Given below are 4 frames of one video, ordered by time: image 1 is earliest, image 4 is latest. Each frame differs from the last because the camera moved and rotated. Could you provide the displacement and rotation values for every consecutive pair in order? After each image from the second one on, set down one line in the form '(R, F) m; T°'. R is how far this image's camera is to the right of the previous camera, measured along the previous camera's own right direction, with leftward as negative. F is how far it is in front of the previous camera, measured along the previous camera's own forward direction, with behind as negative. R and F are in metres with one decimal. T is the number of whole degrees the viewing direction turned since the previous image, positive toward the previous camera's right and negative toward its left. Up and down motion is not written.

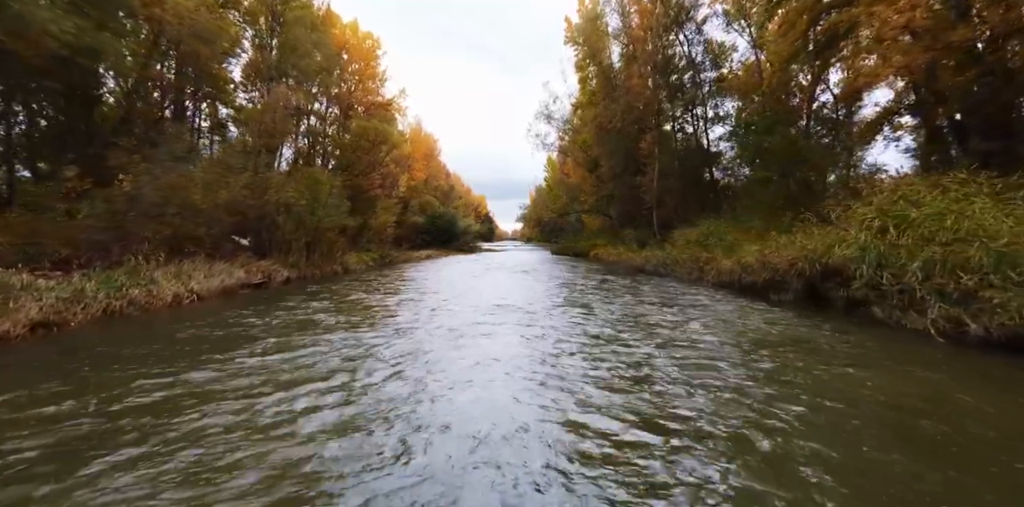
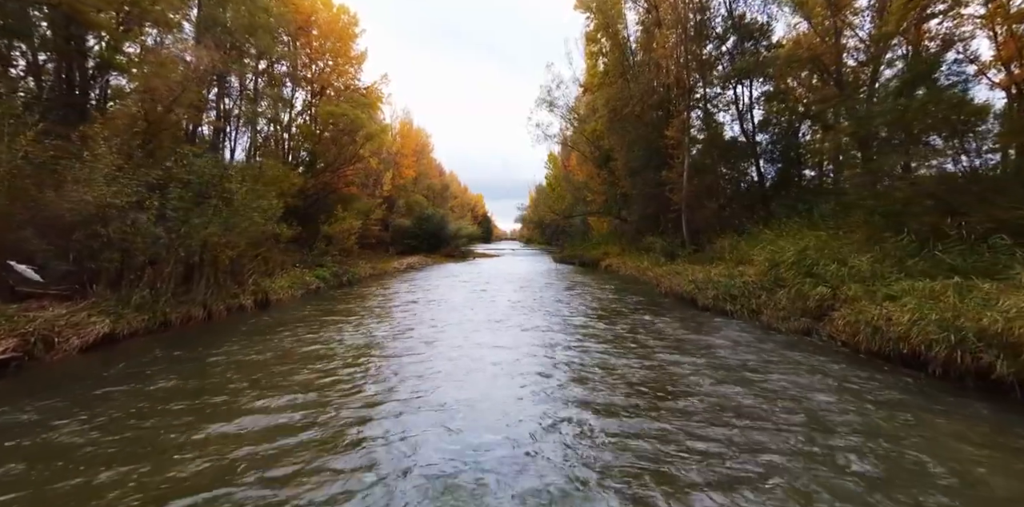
(+0.2, +6.0) m; 0°
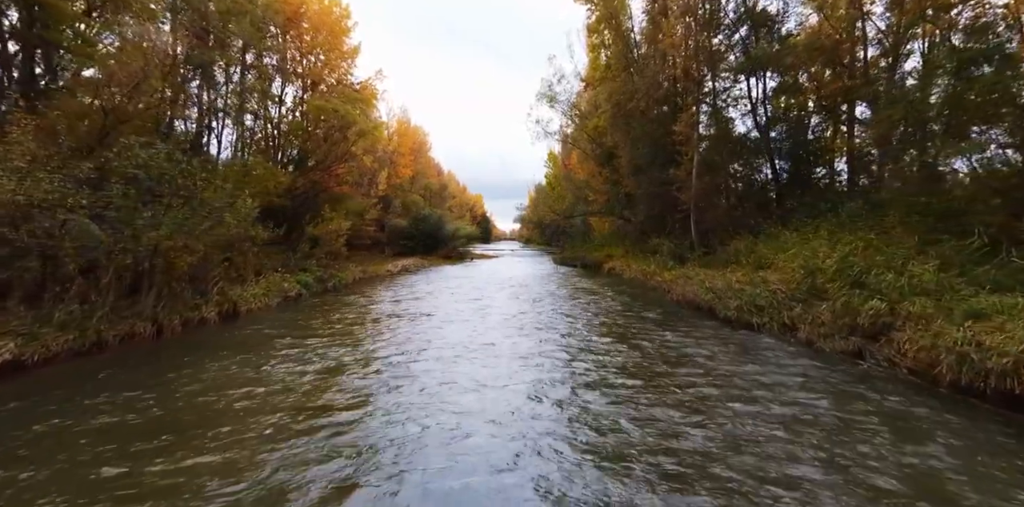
(0.0, +1.5) m; 0°
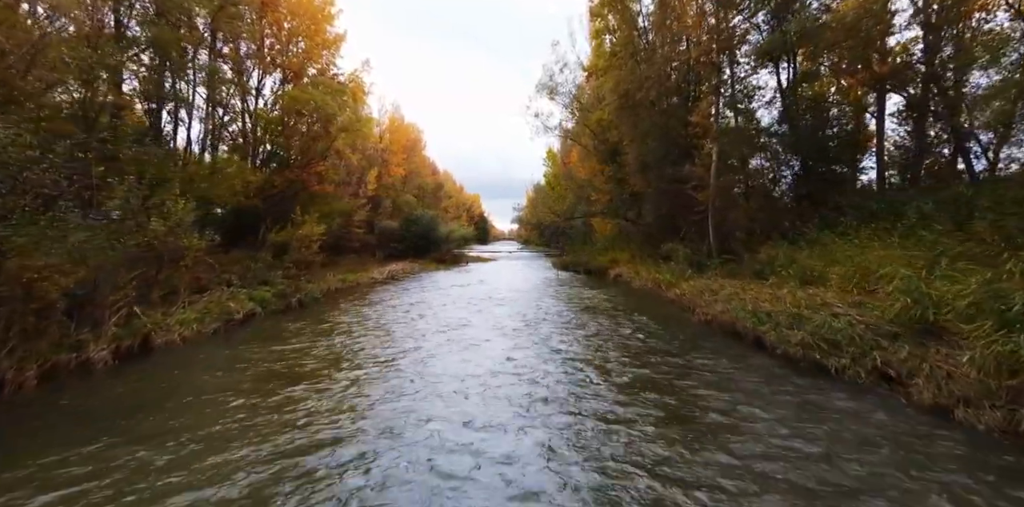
(+0.1, +2.9) m; 0°
